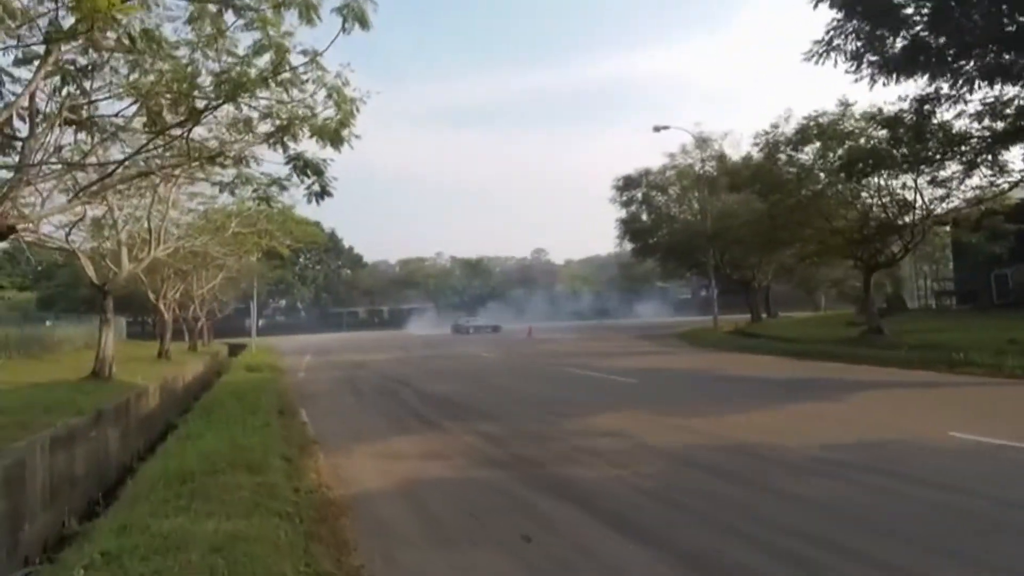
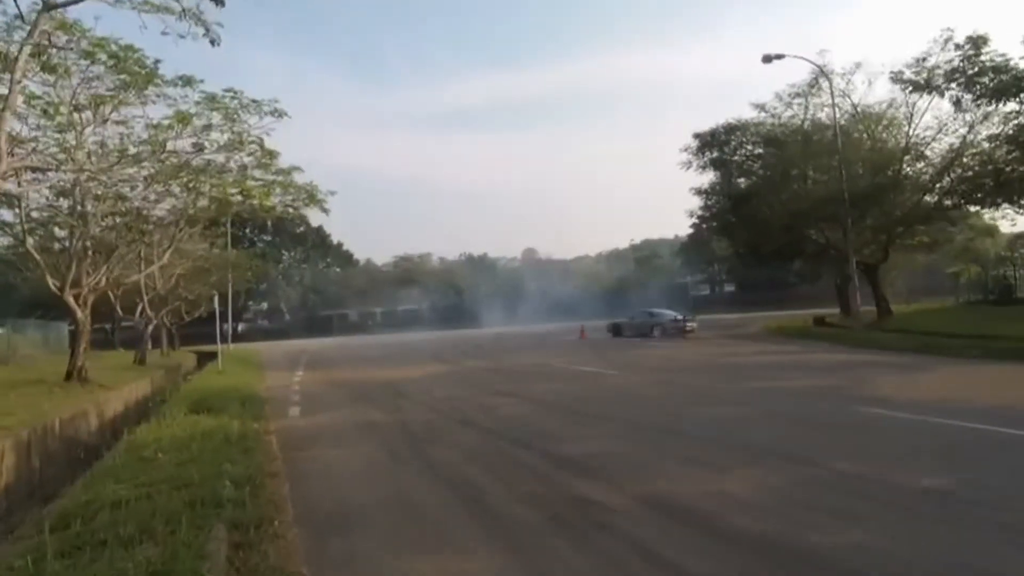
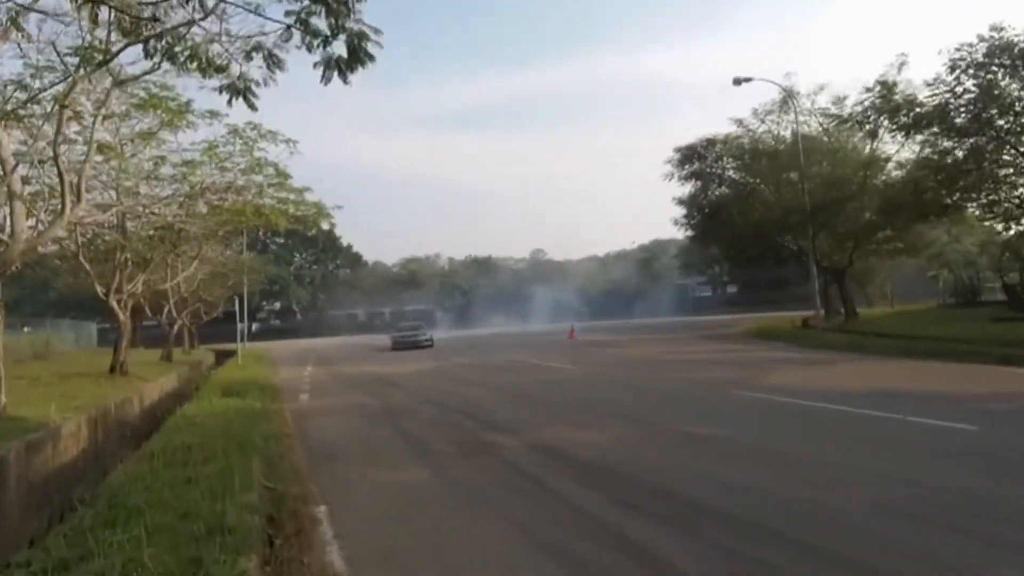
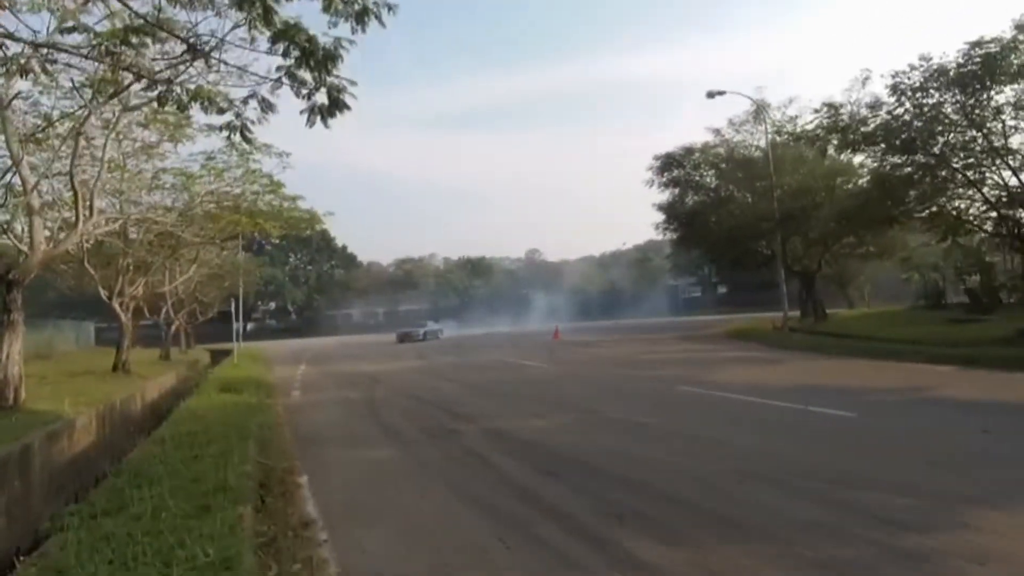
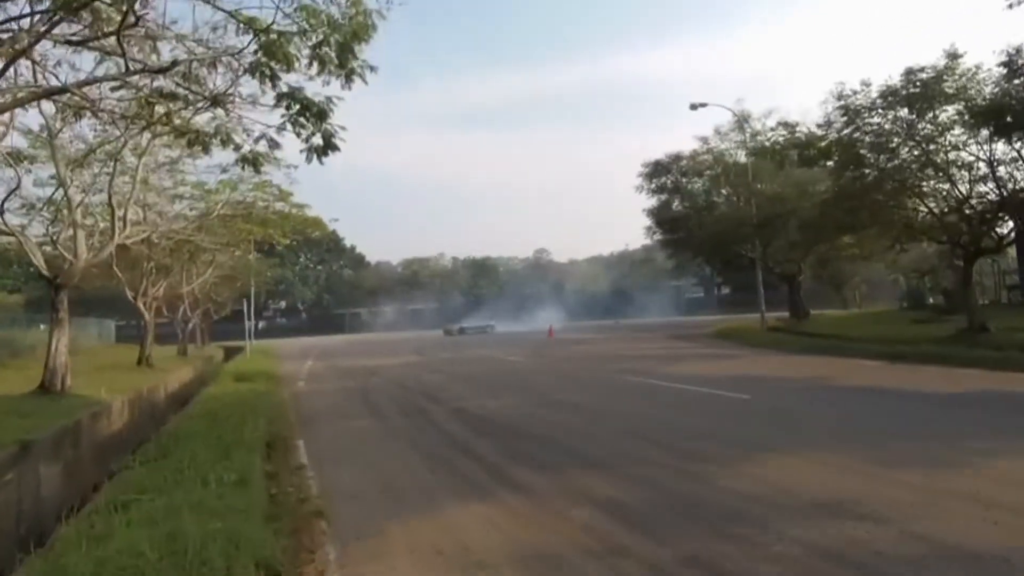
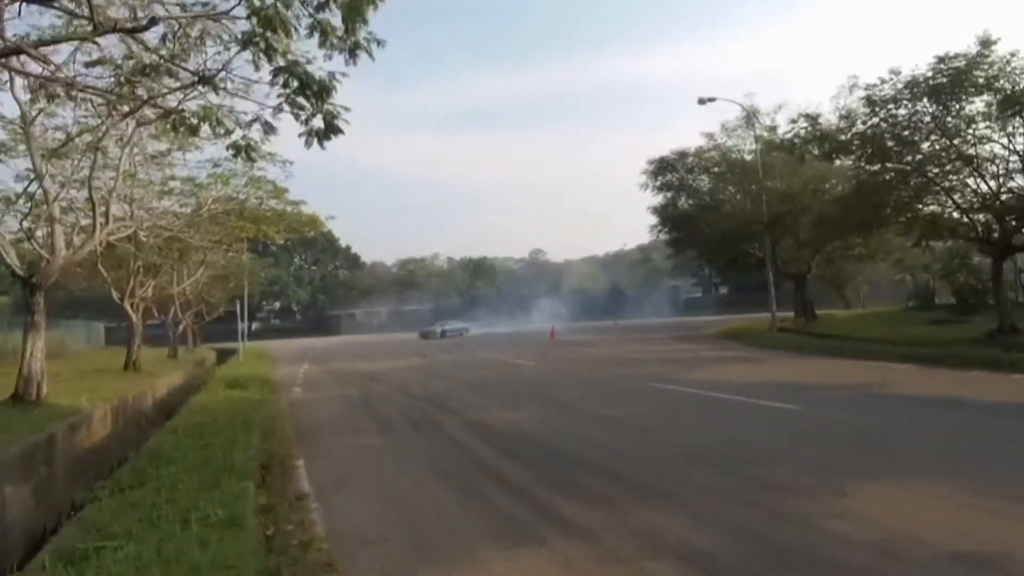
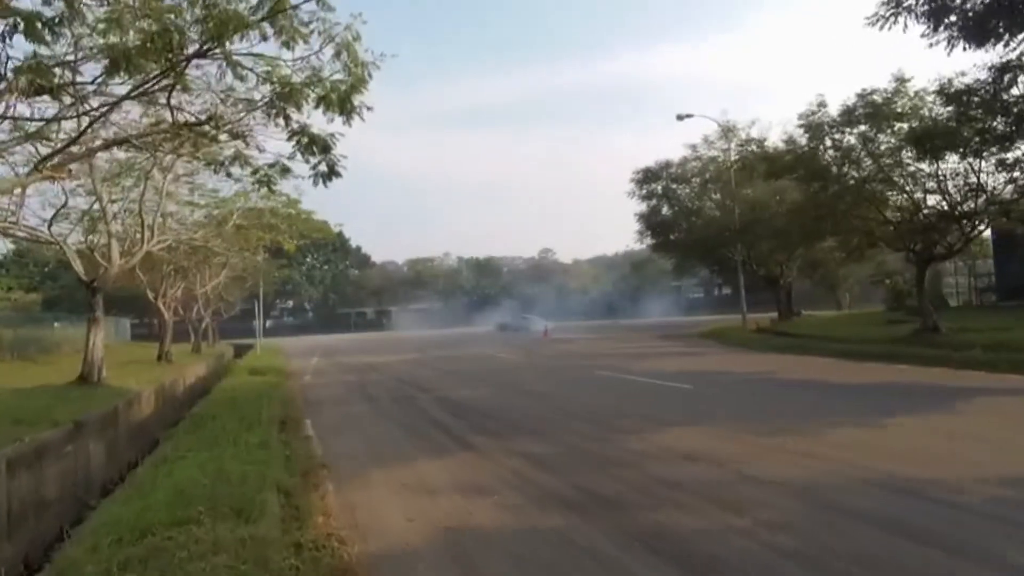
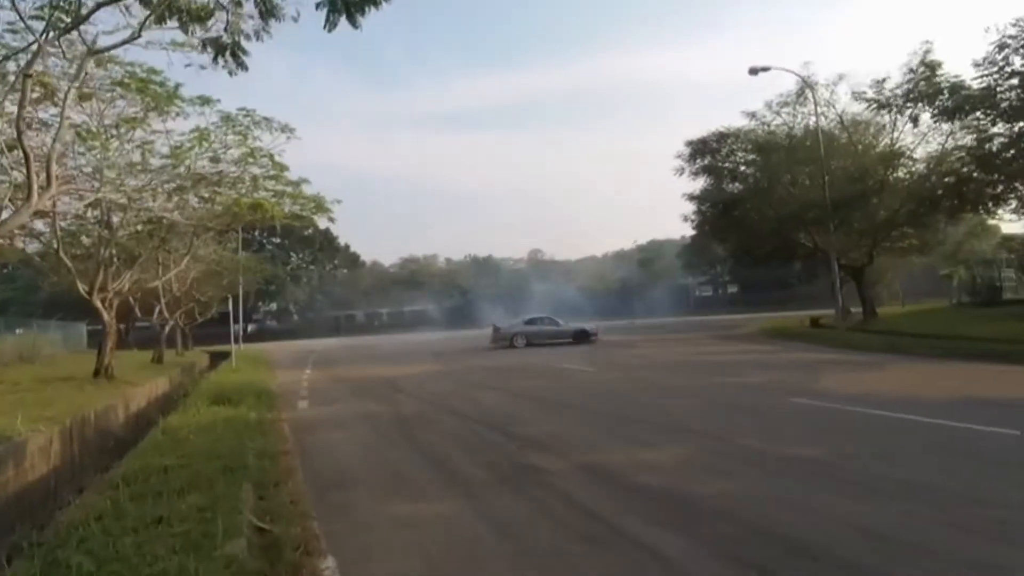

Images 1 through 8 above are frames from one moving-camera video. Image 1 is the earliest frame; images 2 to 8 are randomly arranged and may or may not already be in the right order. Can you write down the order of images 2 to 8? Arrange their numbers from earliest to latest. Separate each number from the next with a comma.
7, 5, 6, 4, 3, 8, 2
